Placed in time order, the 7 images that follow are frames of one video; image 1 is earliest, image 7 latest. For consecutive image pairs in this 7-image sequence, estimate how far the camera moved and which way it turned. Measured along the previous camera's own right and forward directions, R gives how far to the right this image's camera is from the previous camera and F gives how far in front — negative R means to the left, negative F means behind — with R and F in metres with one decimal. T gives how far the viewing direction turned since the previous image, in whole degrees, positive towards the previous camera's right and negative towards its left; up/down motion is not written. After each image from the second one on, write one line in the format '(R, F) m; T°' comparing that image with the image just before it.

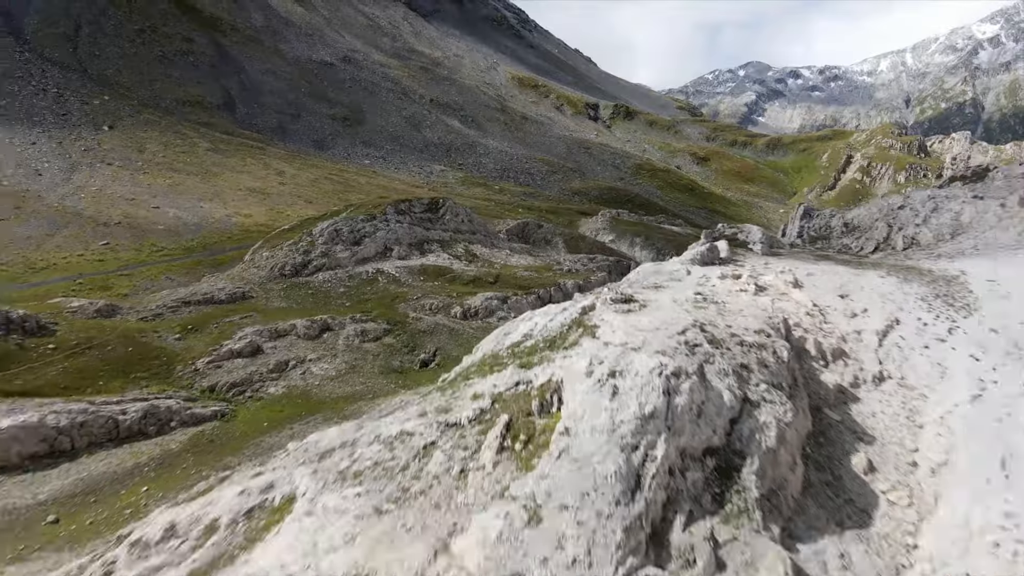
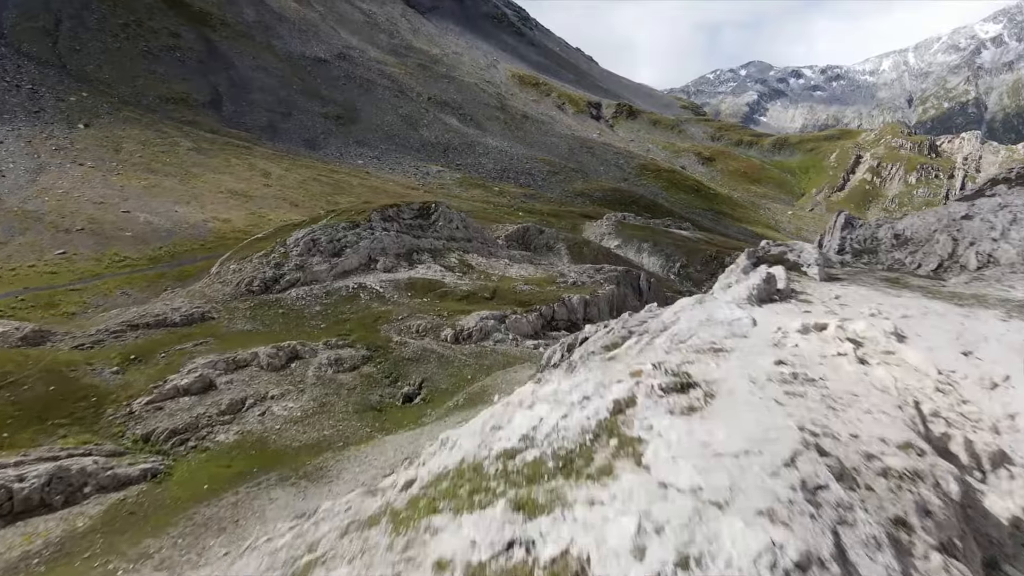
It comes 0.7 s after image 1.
(+0.2, +7.5) m; 0°
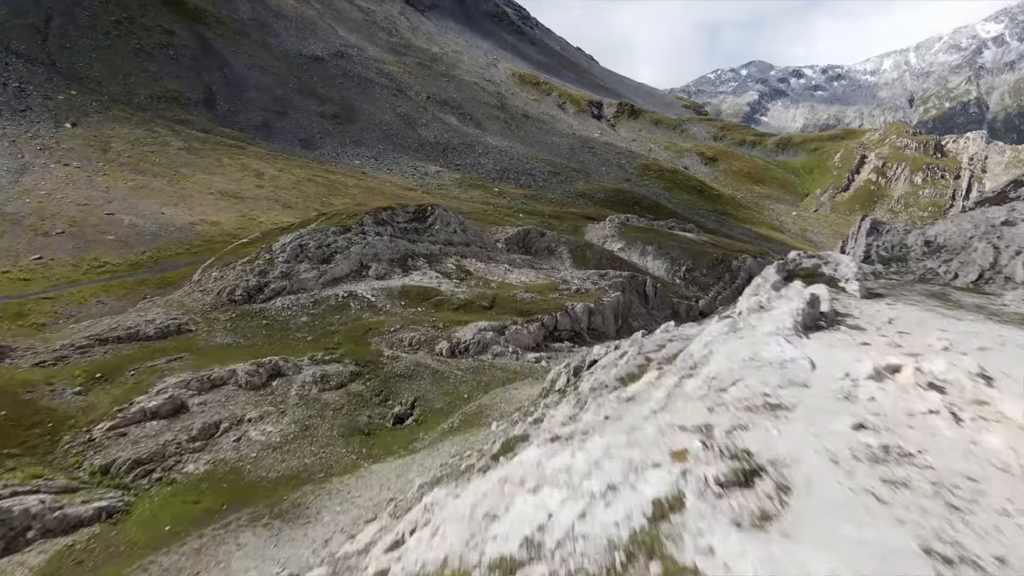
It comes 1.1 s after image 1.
(0.0, +3.6) m; 0°
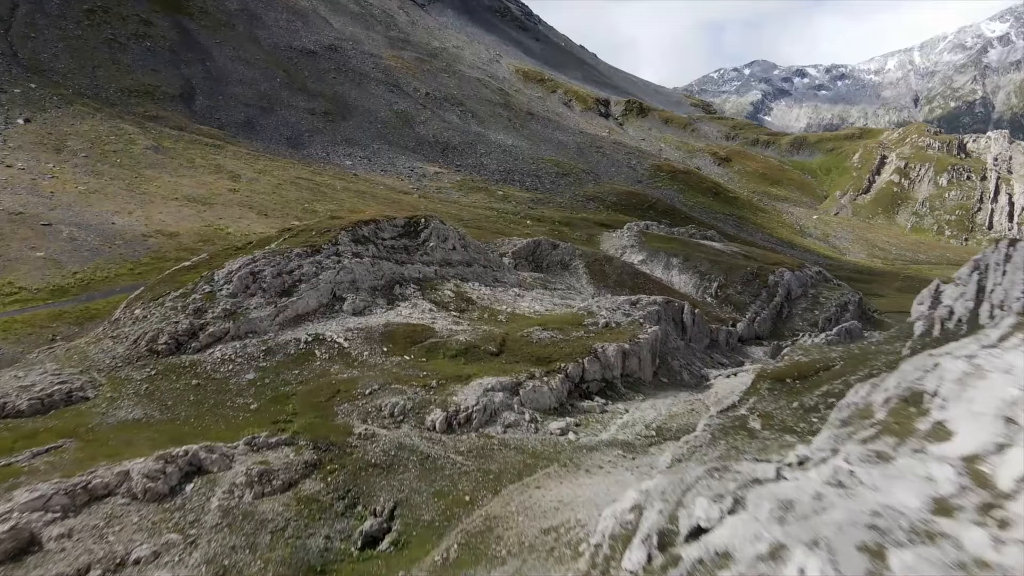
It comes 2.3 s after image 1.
(-0.8, +13.3) m; 0°
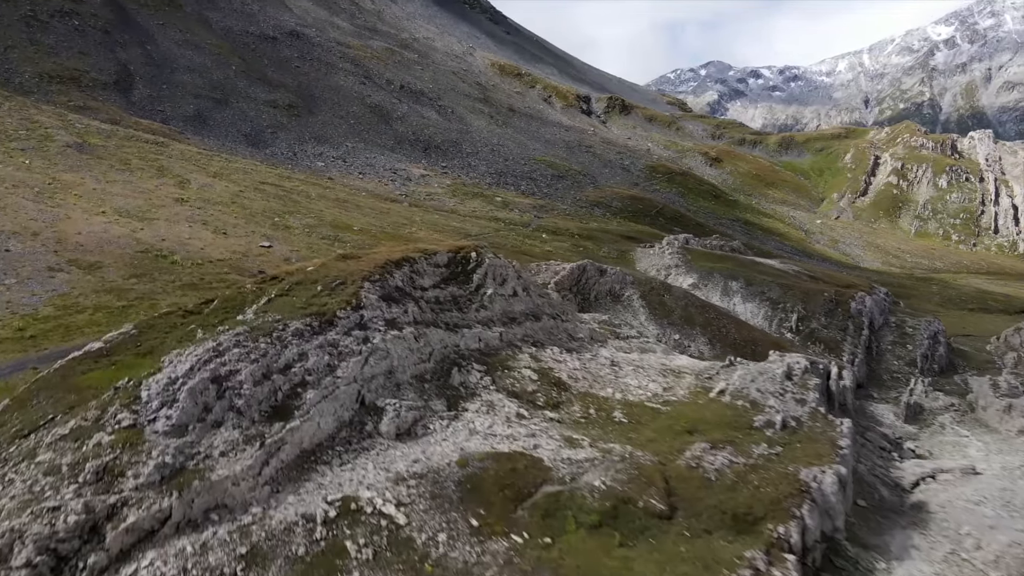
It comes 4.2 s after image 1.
(-7.4, +20.4) m; +3°
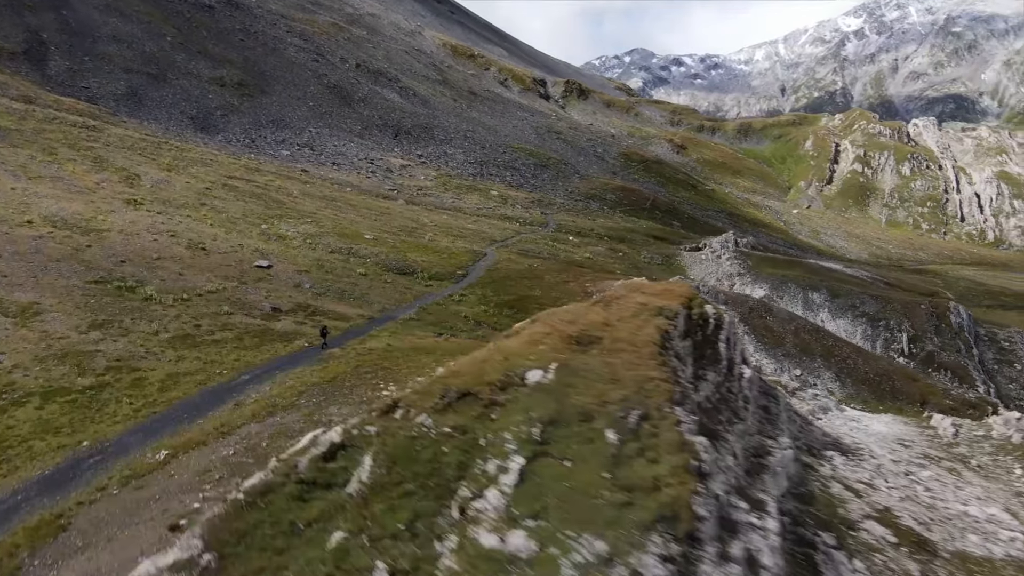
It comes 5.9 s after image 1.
(-10.9, +16.3) m; +6°
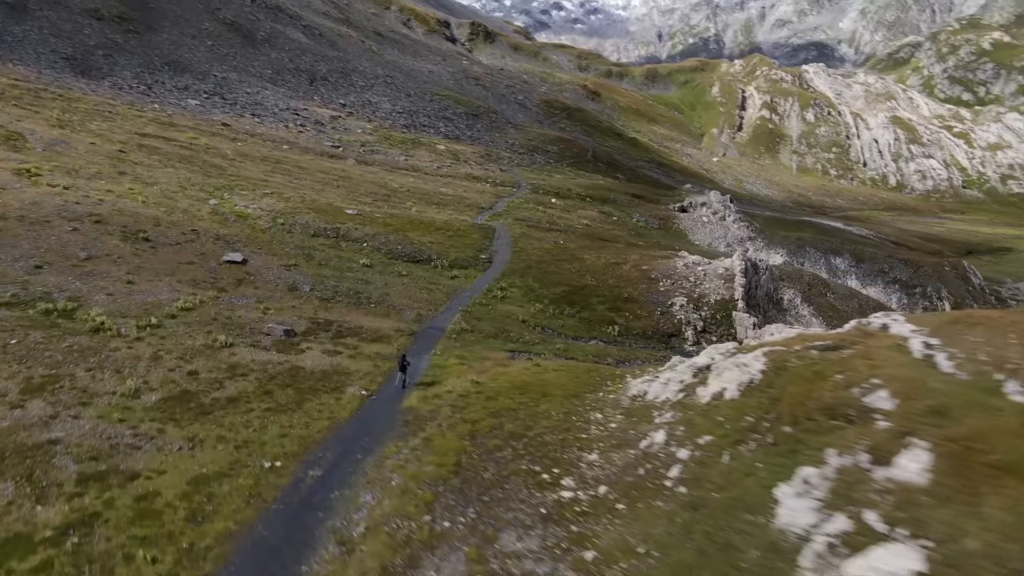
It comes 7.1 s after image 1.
(-9.1, +11.7) m; +9°
